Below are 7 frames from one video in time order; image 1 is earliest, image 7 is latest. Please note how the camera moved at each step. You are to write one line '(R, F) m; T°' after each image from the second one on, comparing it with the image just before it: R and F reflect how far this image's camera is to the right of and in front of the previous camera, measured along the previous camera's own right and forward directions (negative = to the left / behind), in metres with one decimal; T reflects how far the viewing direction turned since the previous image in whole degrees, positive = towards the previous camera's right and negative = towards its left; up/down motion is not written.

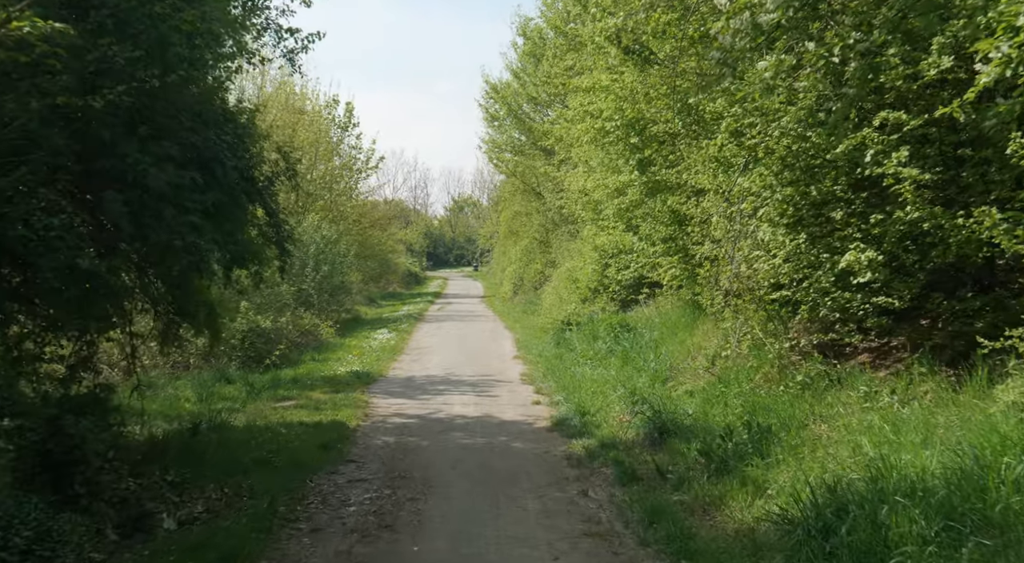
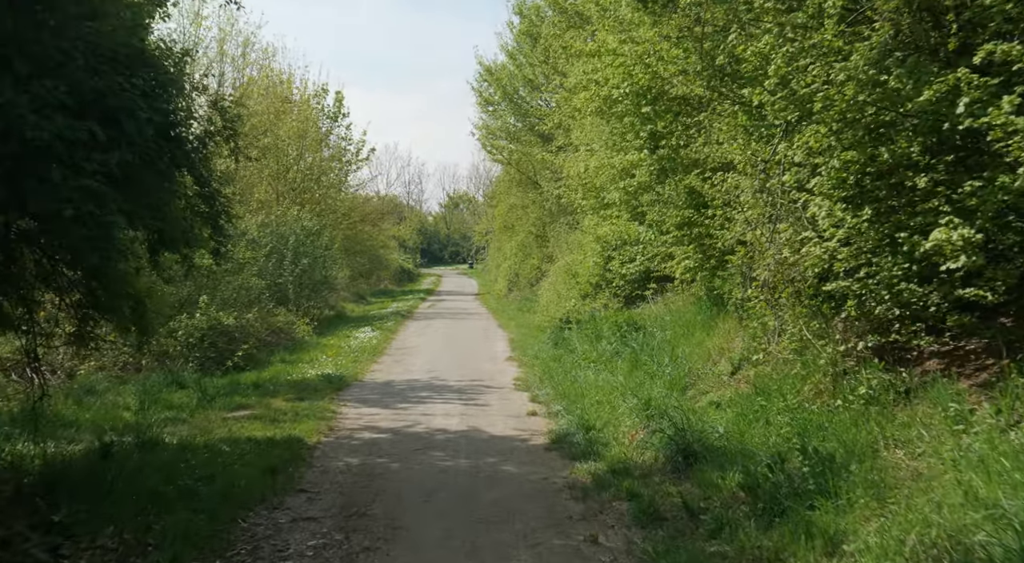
(+0.1, +2.3) m; 0°
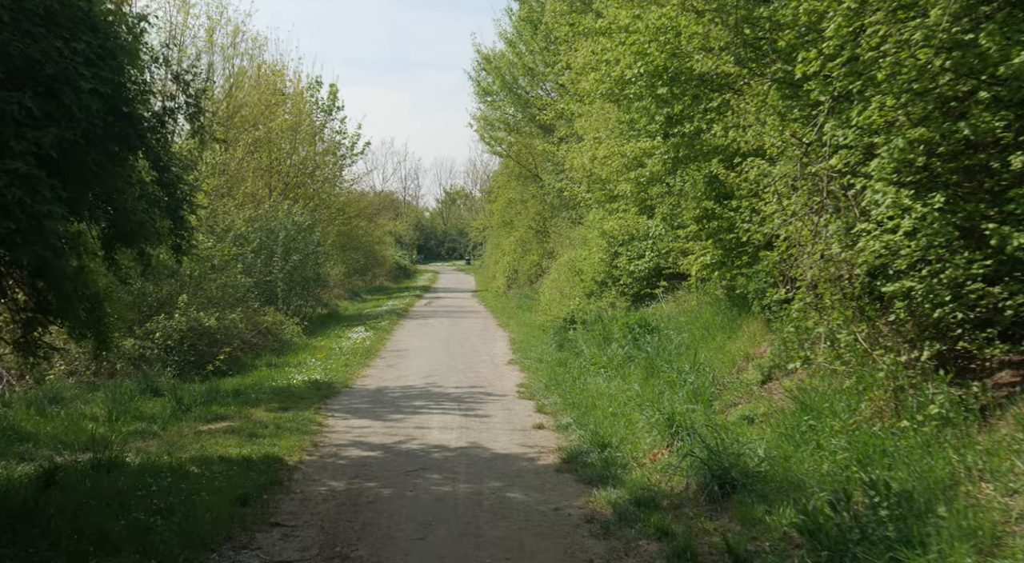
(-0.1, +1.3) m; 0°
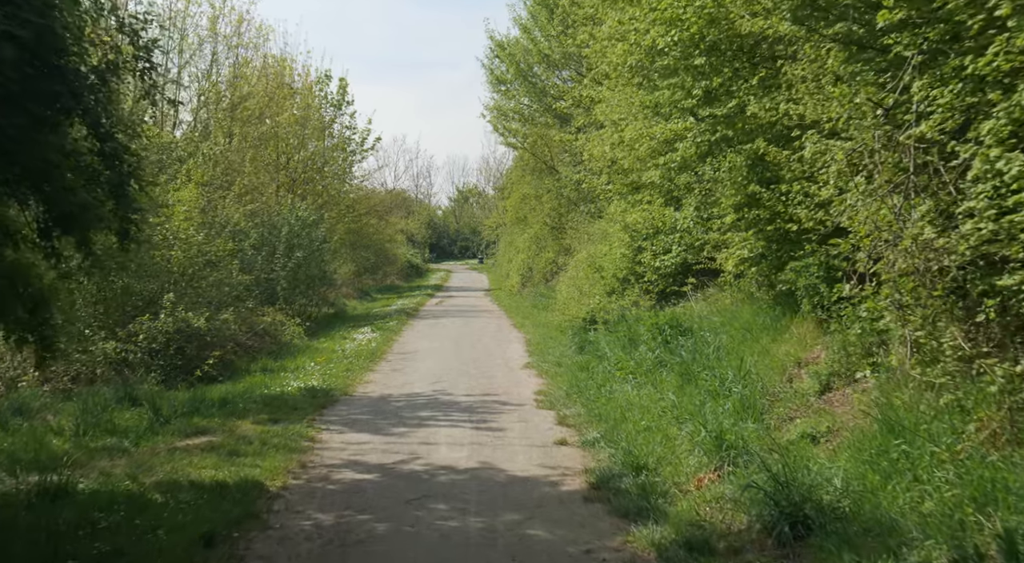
(-0.1, +1.5) m; -1°
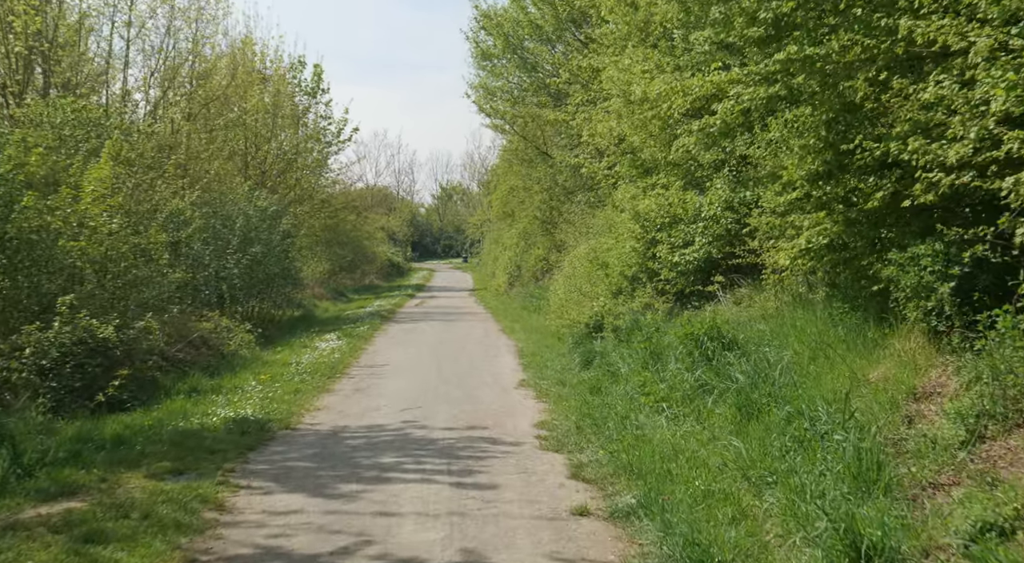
(-0.1, +3.4) m; +1°
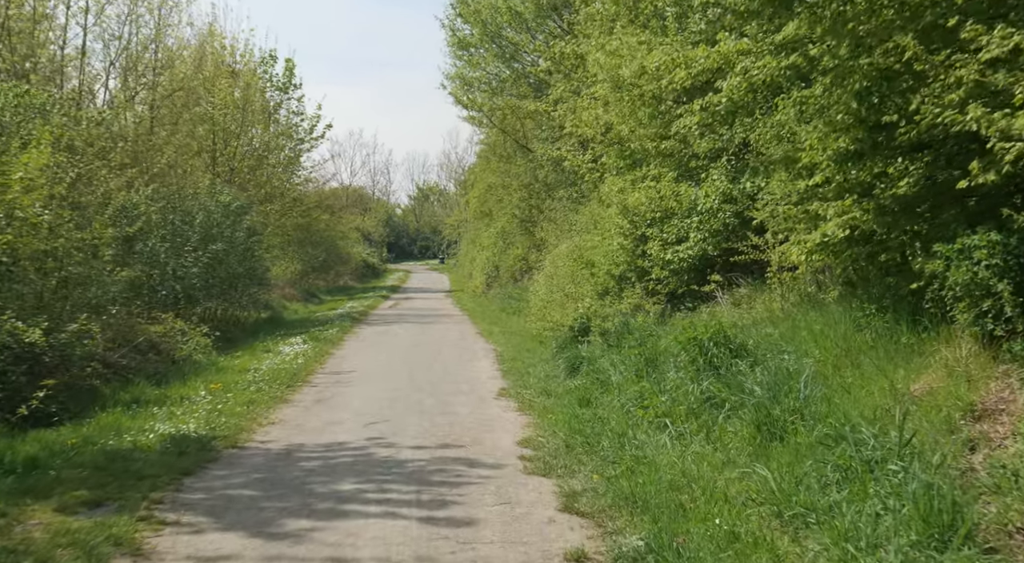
(0.0, +1.3) m; +1°
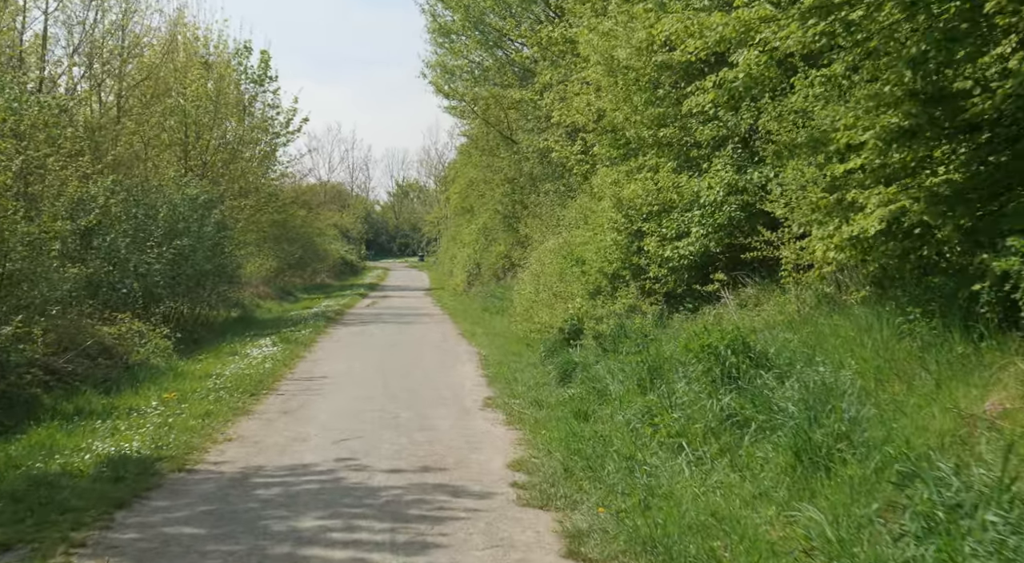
(-0.1, +1.2) m; +1°
